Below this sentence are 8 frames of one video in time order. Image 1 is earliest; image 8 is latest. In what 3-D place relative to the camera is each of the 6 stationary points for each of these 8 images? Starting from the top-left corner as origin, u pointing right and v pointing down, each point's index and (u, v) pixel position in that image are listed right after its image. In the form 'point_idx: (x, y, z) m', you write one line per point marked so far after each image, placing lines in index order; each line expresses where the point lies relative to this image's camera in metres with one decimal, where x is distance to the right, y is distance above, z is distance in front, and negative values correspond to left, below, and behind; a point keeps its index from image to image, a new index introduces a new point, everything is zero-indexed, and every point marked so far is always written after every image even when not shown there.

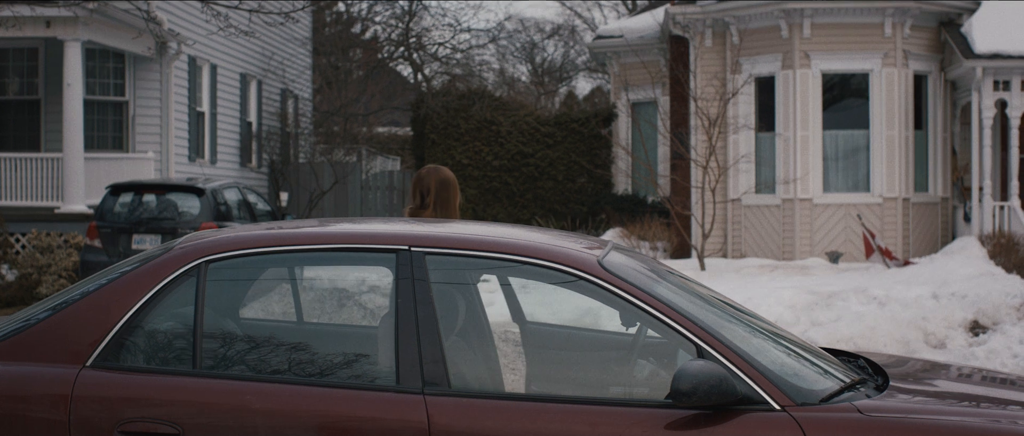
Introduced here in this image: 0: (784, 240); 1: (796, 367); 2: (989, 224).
0: (+3.1, -0.2, +15.9) m
1: (+0.9, -0.5, +4.2) m
2: (+5.3, -0.1, +15.3) m
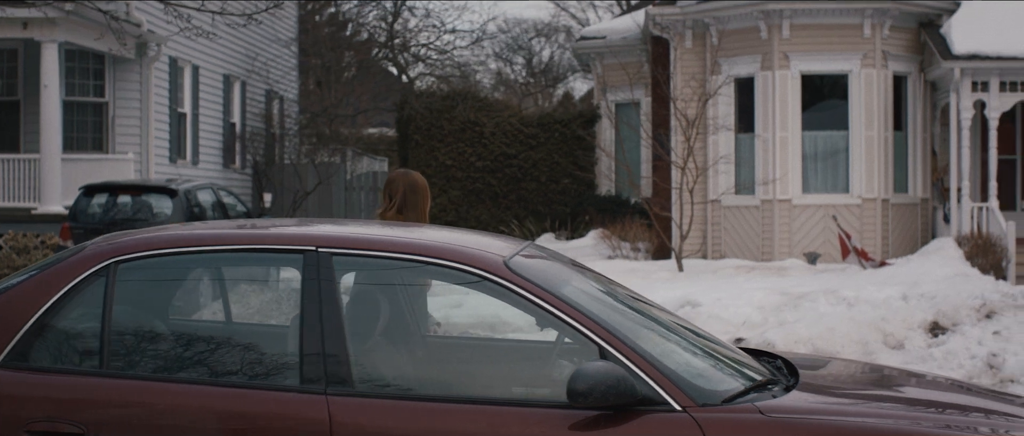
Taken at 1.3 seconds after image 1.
0: (+2.9, -0.3, +15.9) m
1: (+0.6, -0.5, +4.3) m
2: (+5.0, -0.1, +15.3) m
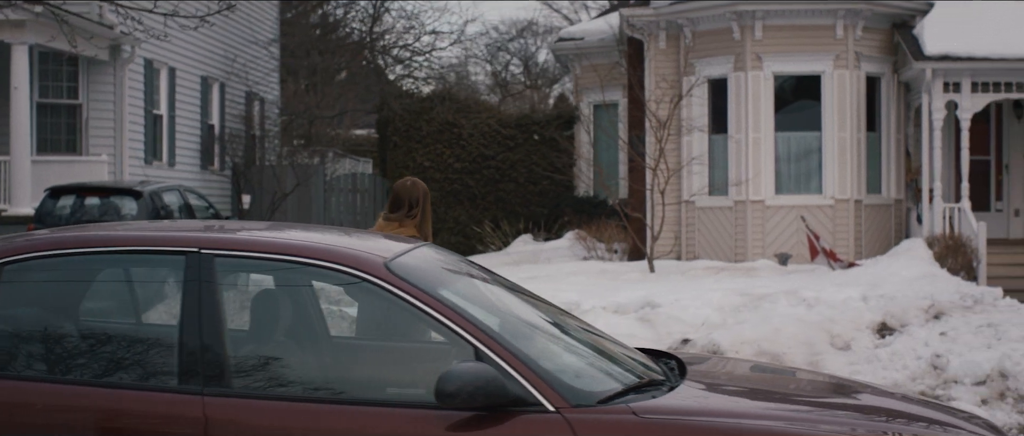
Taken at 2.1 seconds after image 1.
0: (+2.6, -0.3, +15.9) m
1: (+0.2, -0.5, +4.3) m
2: (+4.7, -0.1, +15.2) m
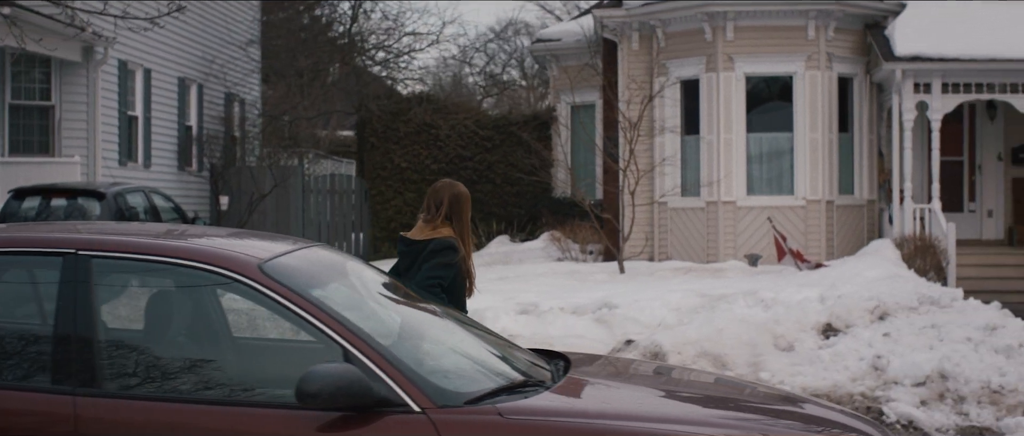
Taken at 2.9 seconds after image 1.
0: (+2.3, -0.3, +15.9) m
1: (-0.2, -0.5, +4.3) m
2: (+4.4, -0.1, +15.2) m
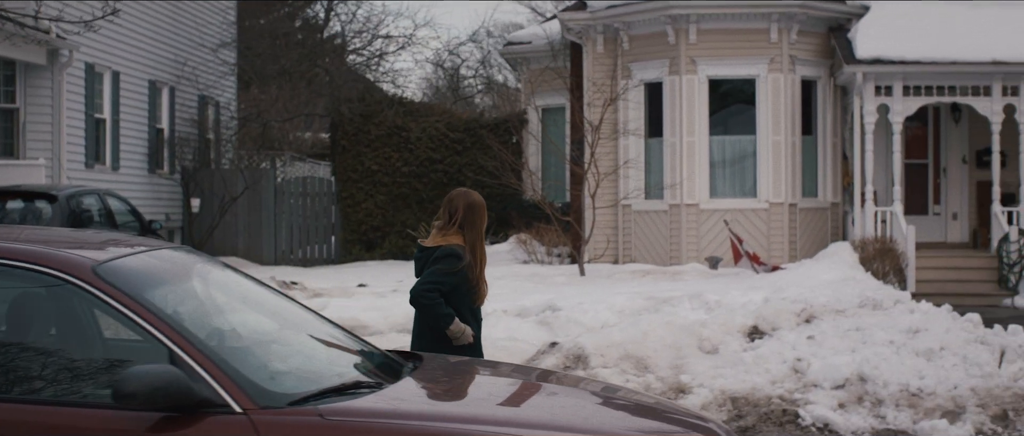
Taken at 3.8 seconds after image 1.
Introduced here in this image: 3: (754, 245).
0: (+1.8, -0.3, +15.9) m
1: (-0.7, -0.5, +4.3) m
2: (+4.0, -0.1, +15.2) m
3: (+2.8, -0.3, +15.8) m
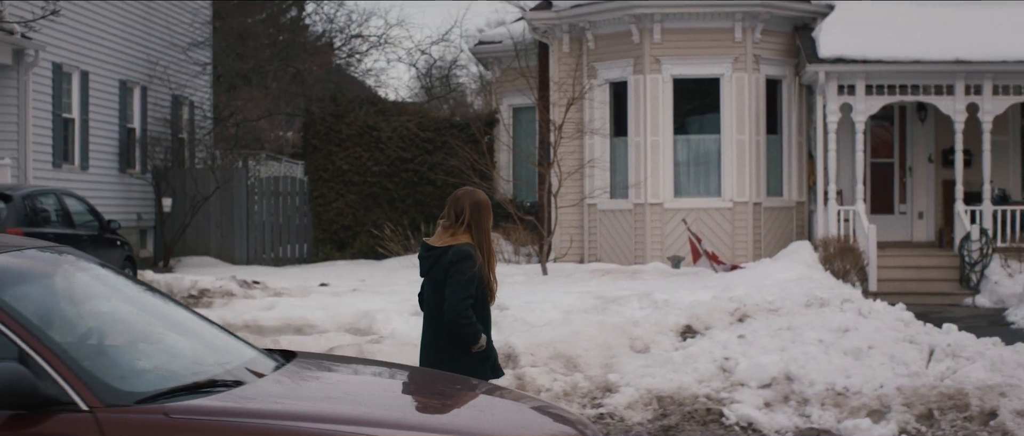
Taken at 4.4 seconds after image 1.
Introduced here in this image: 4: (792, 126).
0: (+1.4, -0.3, +15.9) m
1: (-1.2, -0.5, +4.3) m
2: (+3.6, -0.1, +15.2) m
3: (+2.4, -0.3, +15.8) m
4: (+3.3, +1.1, +16.2) m
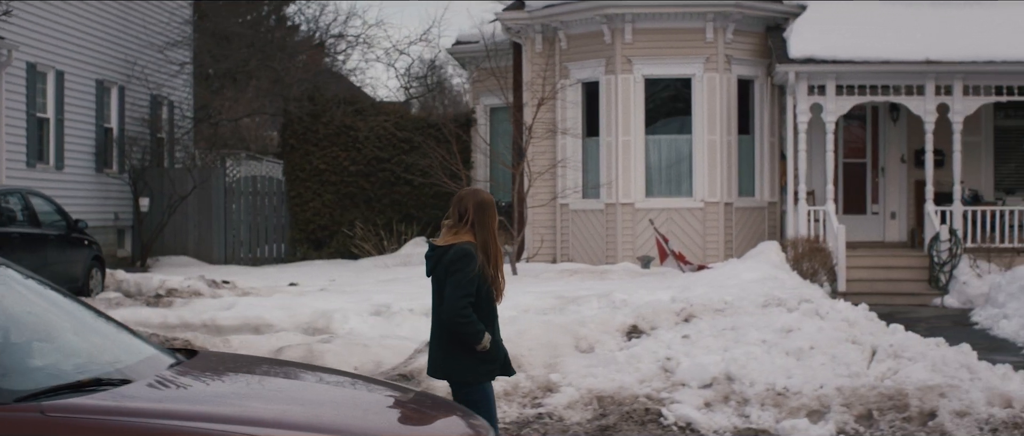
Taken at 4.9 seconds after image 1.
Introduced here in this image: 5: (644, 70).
0: (+1.1, -0.3, +15.9) m
1: (-1.5, -0.5, +4.3) m
2: (+3.2, -0.1, +15.2) m
3: (+2.0, -0.3, +15.8) m
4: (+2.9, +1.1, +16.1) m
5: (+1.5, +1.7, +15.8) m
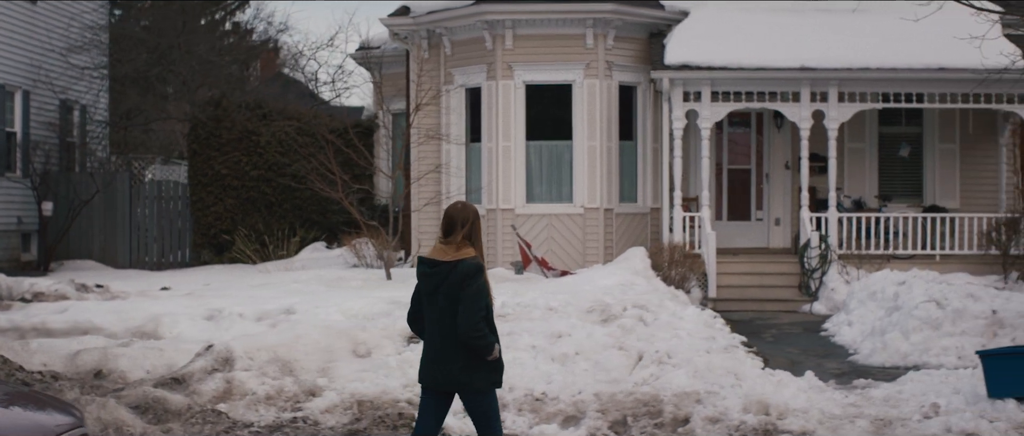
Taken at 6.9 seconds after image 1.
0: (-0.3, -0.4, +16.0) m
1: (-3.0, -0.5, +4.4) m
2: (+1.8, -0.2, +15.2) m
3: (+0.7, -0.4, +15.9) m
4: (+1.6, +1.0, +16.2) m
5: (+0.1, +1.6, +15.8) m
